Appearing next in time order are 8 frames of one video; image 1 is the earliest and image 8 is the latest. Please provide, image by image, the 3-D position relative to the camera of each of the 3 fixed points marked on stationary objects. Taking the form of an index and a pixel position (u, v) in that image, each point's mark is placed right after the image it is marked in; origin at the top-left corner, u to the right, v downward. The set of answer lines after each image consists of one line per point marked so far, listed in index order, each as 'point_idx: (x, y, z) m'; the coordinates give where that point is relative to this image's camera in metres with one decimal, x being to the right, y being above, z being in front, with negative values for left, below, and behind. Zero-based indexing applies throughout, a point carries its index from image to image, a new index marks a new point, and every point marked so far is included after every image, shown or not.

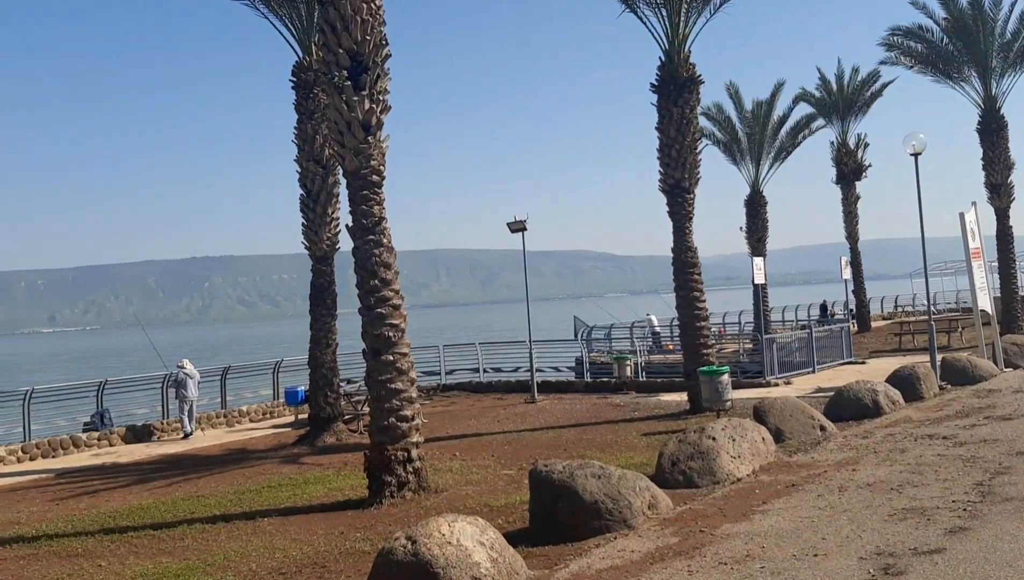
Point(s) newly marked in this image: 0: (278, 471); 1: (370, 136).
0: (-3.8, -3.0, +15.1) m
1: (-1.9, +2.0, +12.2) m
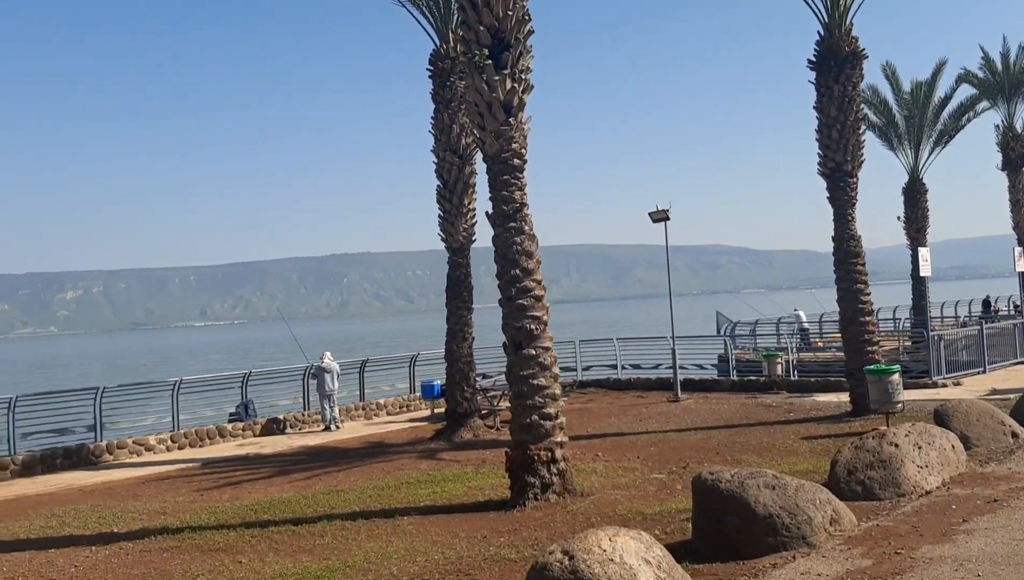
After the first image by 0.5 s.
0: (-1.5, -2.8, +14.7) m
1: (0.0, +2.2, +11.6) m
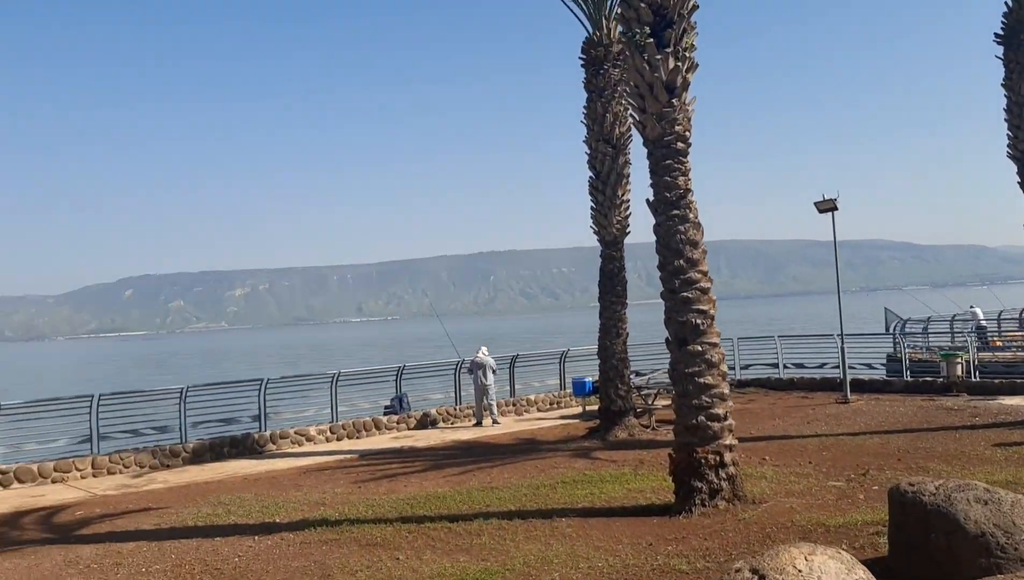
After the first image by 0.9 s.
0: (+0.9, -2.7, +14.2) m
1: (+1.9, +2.3, +10.9) m
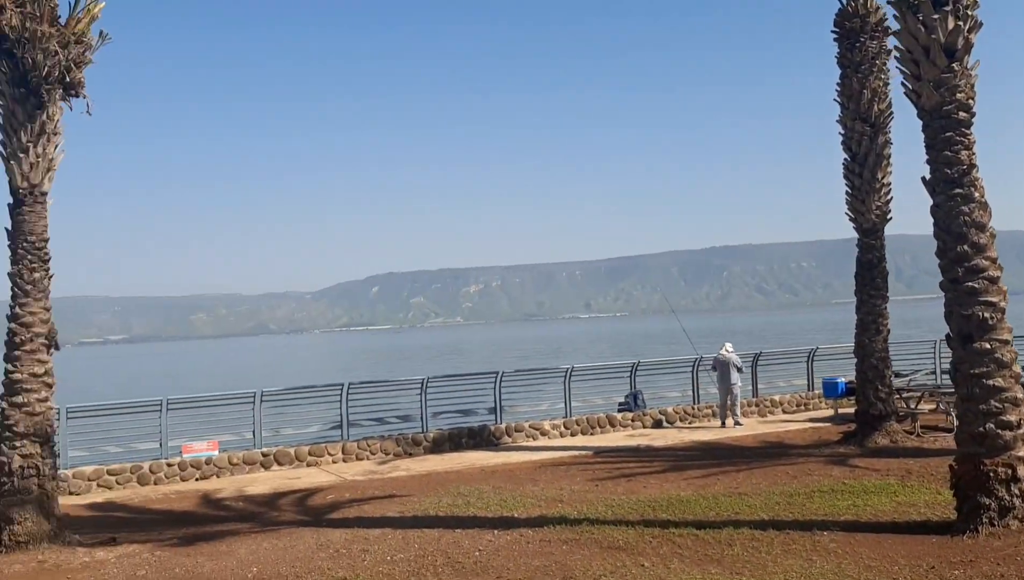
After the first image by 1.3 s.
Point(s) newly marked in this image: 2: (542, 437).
0: (+4.5, -2.6, +13.0) m
1: (+4.6, +2.4, +9.5) m
2: (+0.6, -3.0, +18.5) m
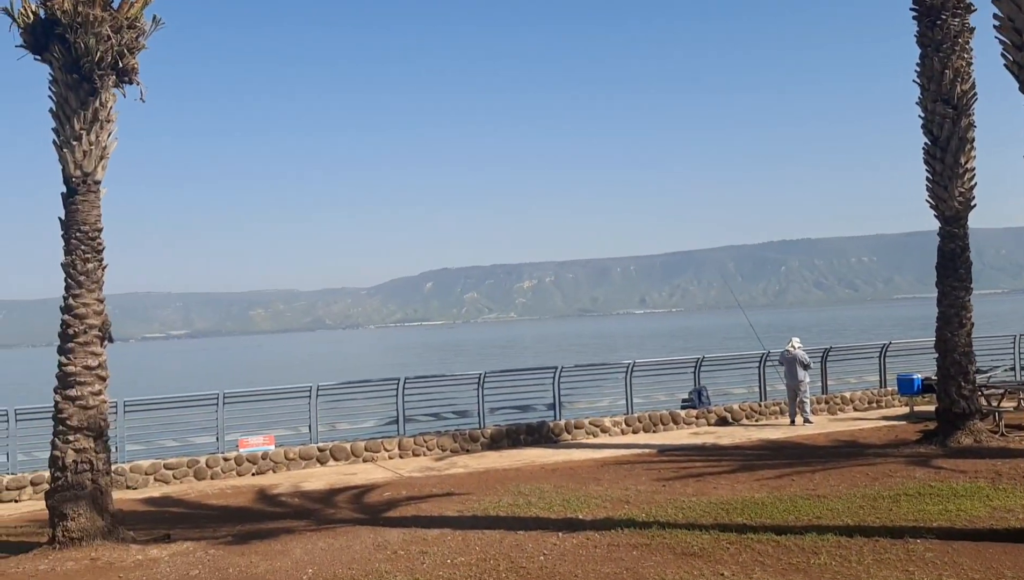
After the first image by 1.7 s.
0: (+5.3, -2.5, +12.3) m
1: (+5.2, +2.5, +8.7) m
2: (+1.8, -2.8, +18.0) m
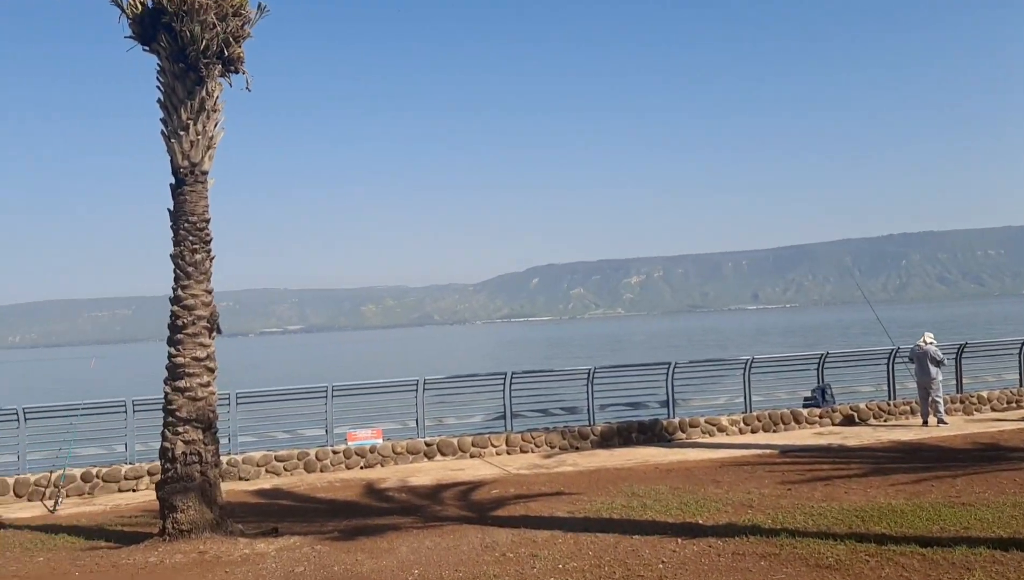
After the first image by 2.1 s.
0: (+6.7, -2.3, +11.1) m
1: (+6.2, +2.6, +7.6) m
2: (+3.9, -2.7, +17.2) m
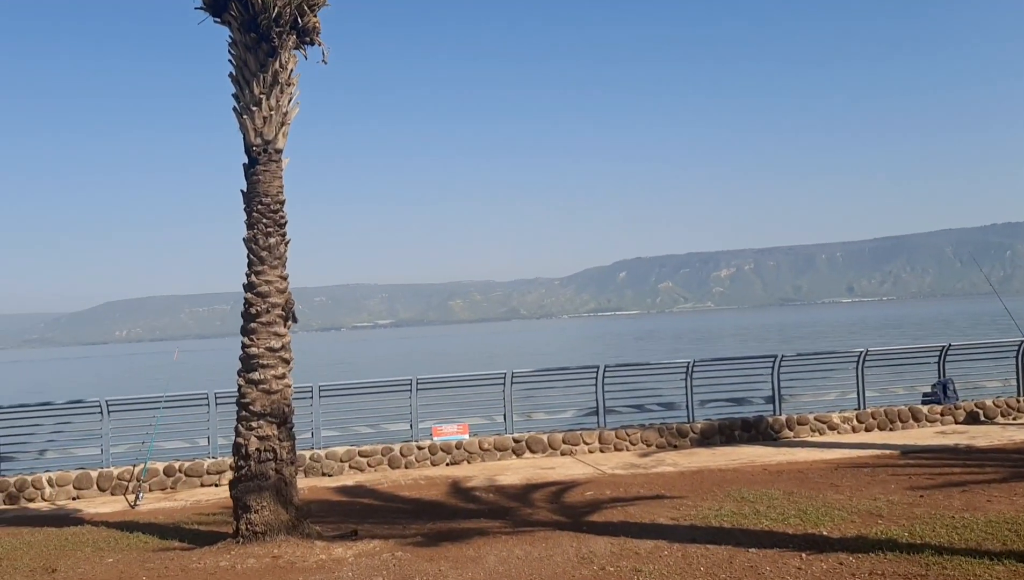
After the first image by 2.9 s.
0: (+7.7, -2.1, +9.6) m
1: (+6.9, +2.8, +6.1) m
2: (+5.5, -2.4, +15.9) m
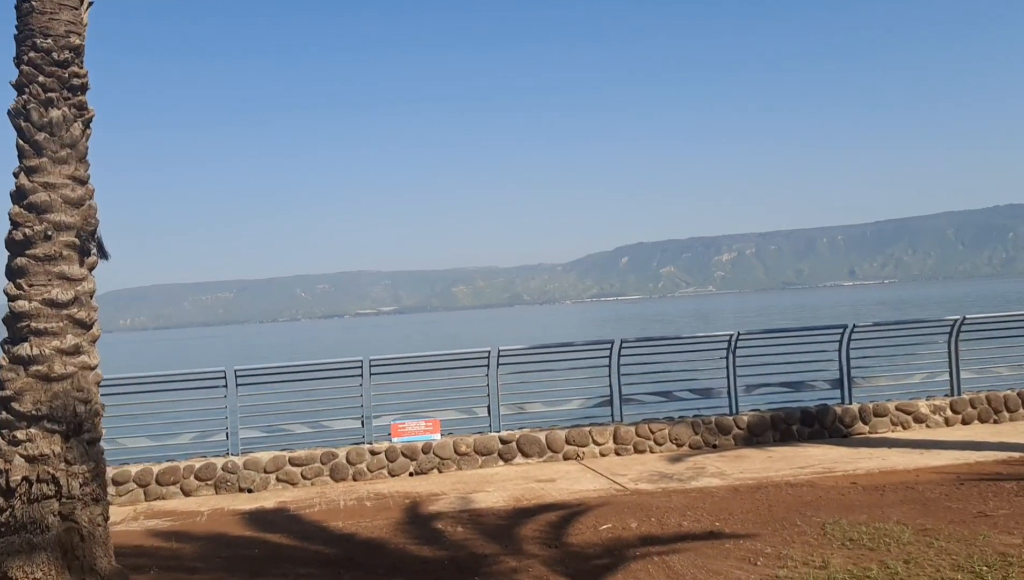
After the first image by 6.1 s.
0: (+7.5, -1.5, +5.7) m
1: (+6.6, +3.3, +2.2) m
2: (+5.3, -1.8, +12.1) m
